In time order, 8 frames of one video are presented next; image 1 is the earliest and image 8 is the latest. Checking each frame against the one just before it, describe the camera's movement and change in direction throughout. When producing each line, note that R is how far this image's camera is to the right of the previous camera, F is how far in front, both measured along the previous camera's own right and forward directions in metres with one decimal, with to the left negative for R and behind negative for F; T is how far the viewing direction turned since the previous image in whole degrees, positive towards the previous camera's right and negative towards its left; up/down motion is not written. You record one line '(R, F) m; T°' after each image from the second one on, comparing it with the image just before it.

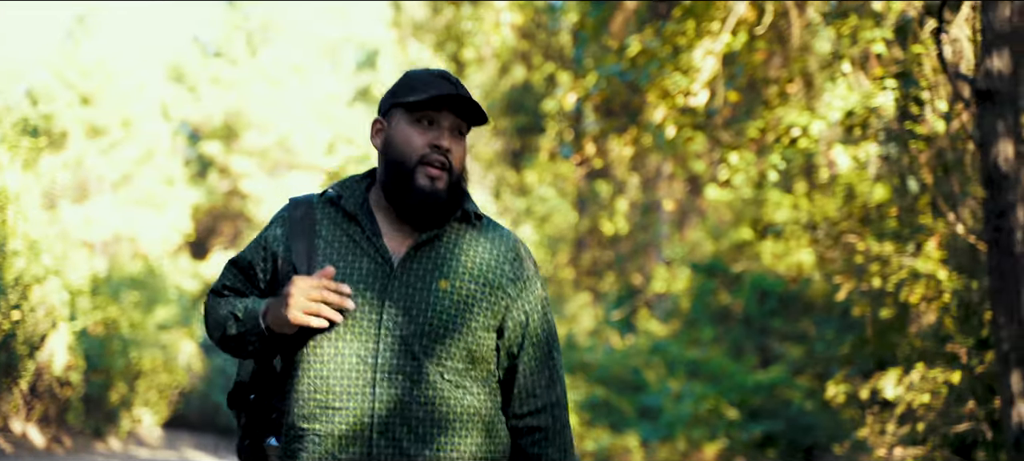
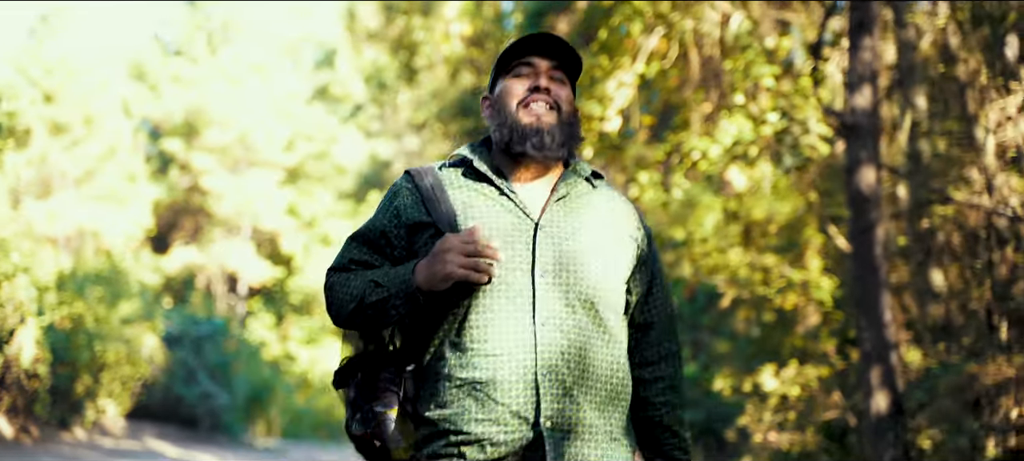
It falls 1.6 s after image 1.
(+0.2, -1.4) m; +1°
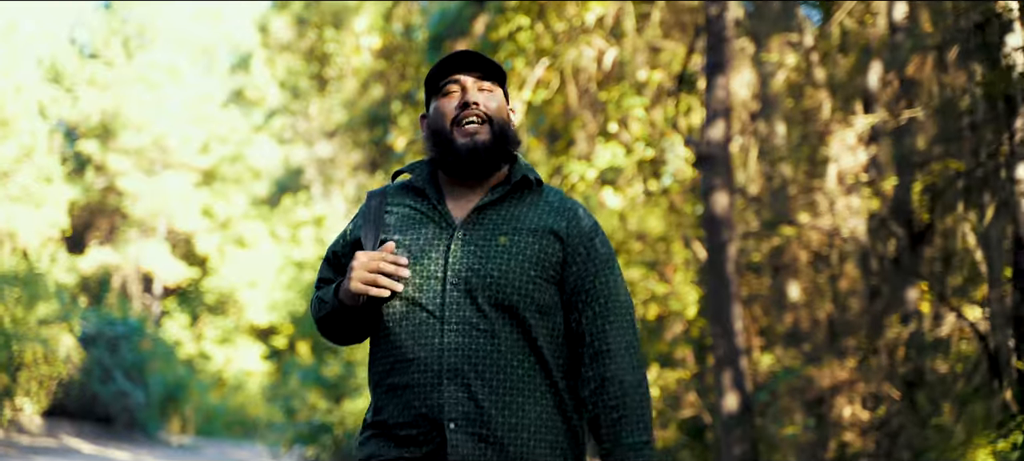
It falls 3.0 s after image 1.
(+0.2, -1.2) m; +3°
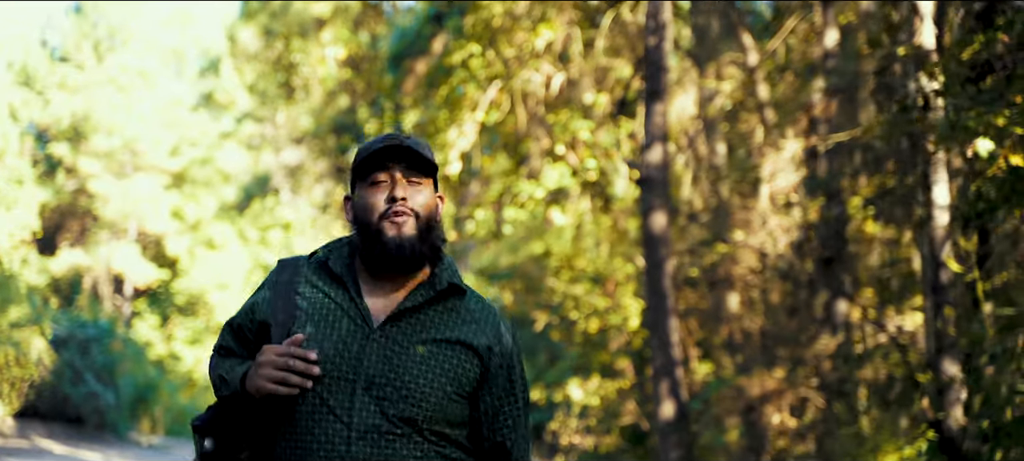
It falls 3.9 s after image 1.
(+0.2, -0.7) m; +1°
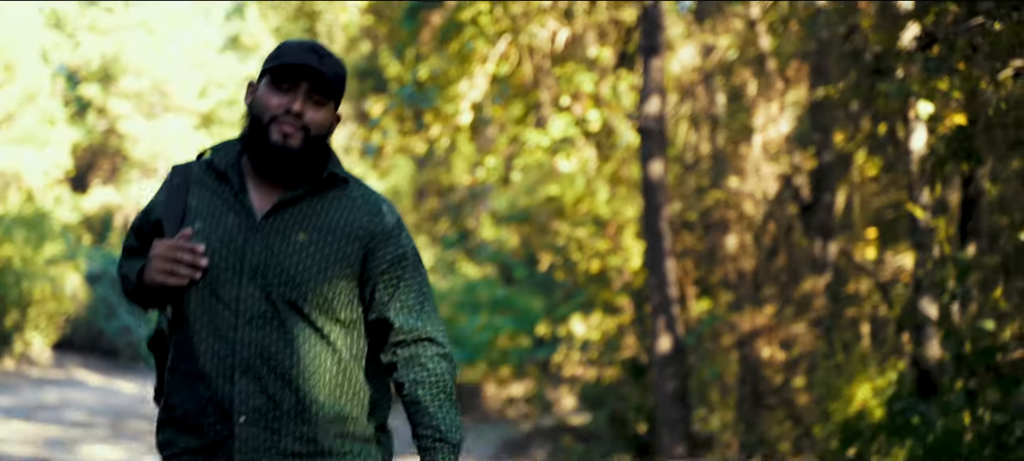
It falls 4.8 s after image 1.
(+0.2, -0.9) m; -1°
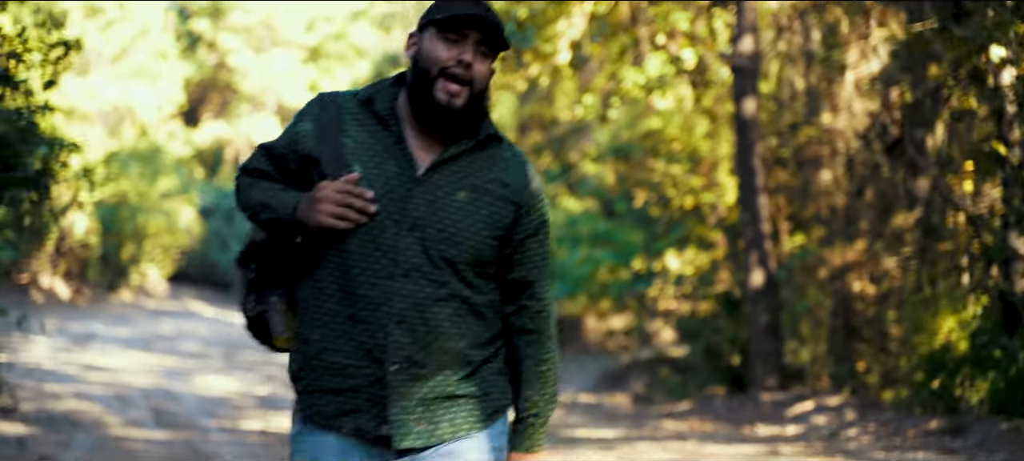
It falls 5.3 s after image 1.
(+0.1, -0.4) m; -4°
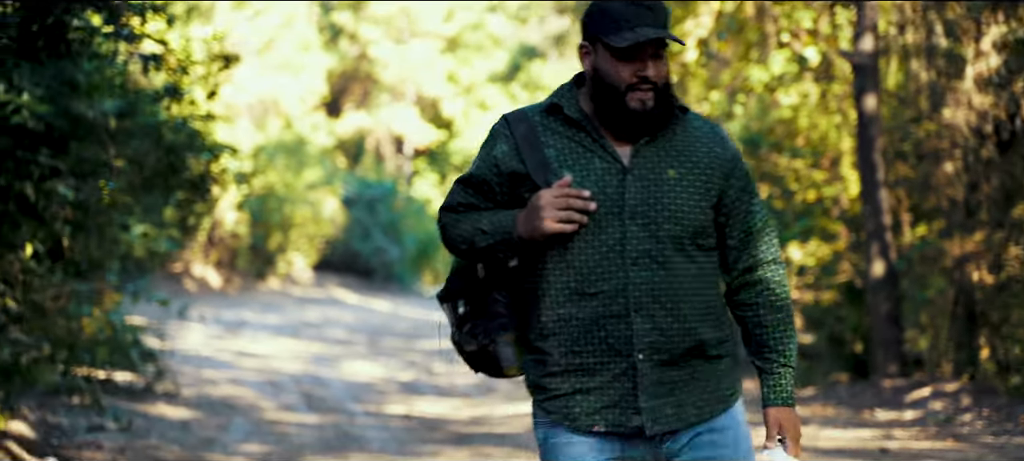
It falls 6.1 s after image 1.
(+0.1, -0.7) m; -5°
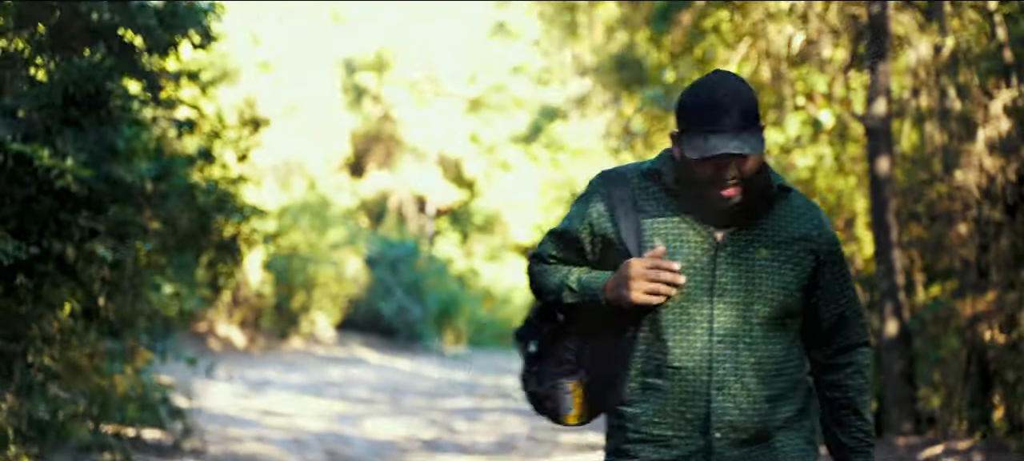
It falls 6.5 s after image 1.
(0.0, -0.3) m; -1°
